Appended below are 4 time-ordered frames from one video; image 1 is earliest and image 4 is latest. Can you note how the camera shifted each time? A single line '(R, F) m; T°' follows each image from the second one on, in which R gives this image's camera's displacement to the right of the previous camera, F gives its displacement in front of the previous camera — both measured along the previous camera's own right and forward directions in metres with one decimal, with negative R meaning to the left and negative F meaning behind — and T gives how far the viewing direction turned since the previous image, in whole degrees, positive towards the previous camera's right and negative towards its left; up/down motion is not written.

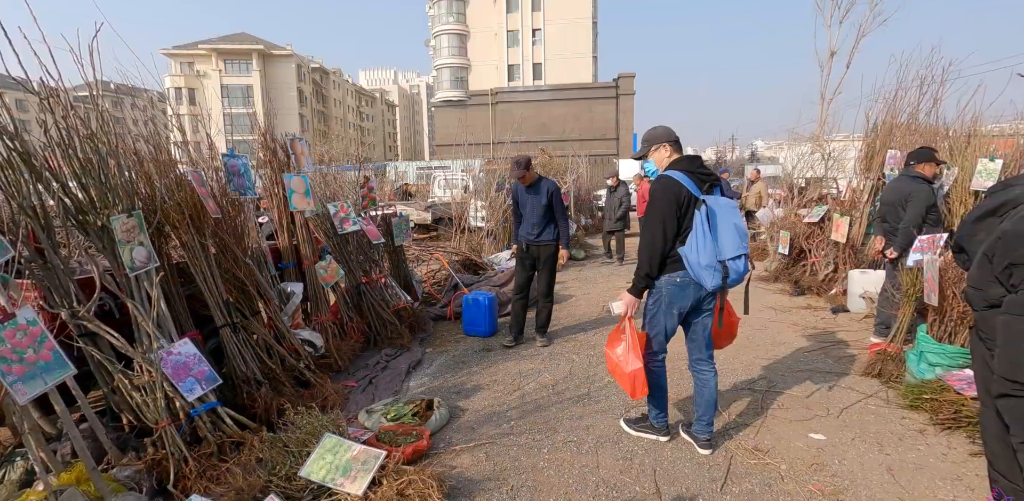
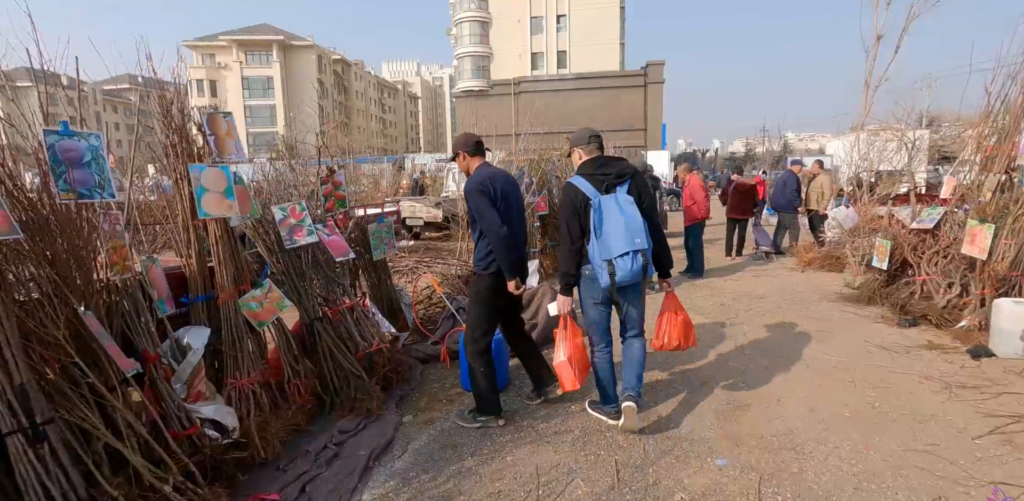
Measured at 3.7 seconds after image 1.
(0.0, +1.5) m; -2°
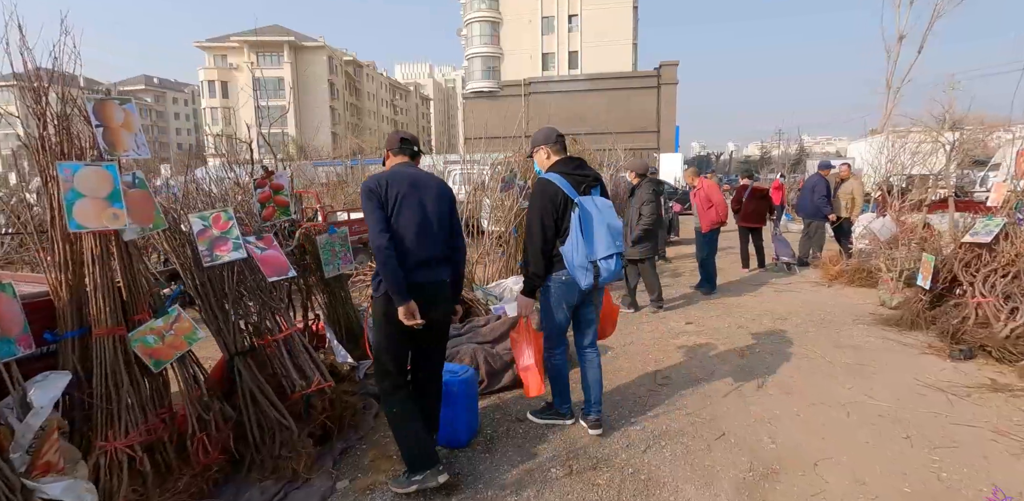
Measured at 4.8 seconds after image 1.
(+0.2, +0.7) m; -1°
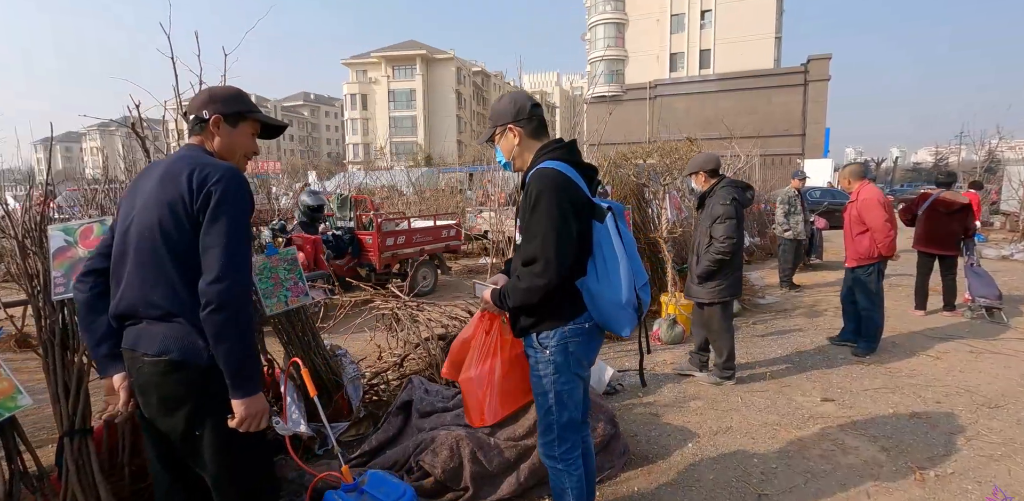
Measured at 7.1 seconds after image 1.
(+0.5, +1.3) m; -13°
